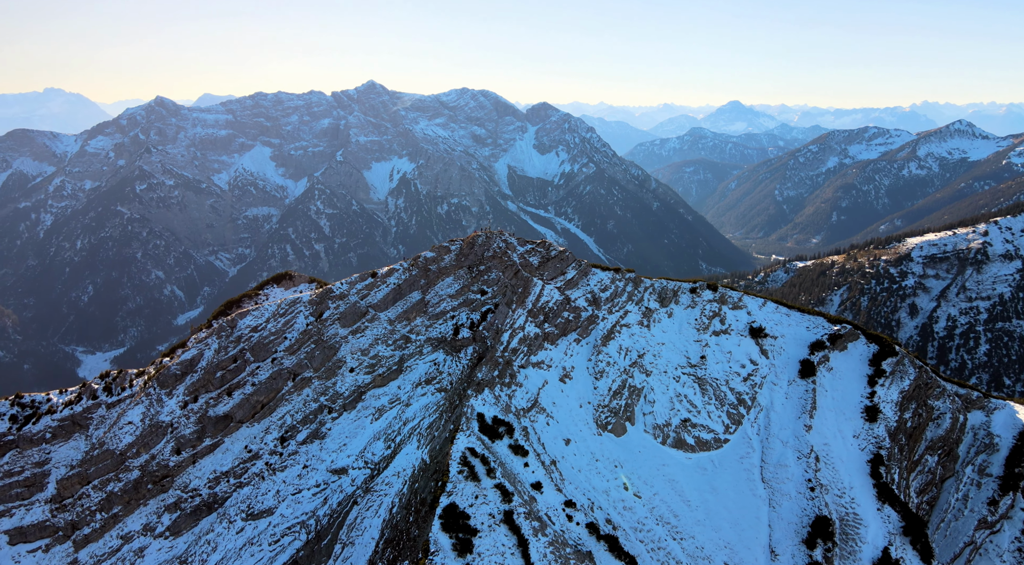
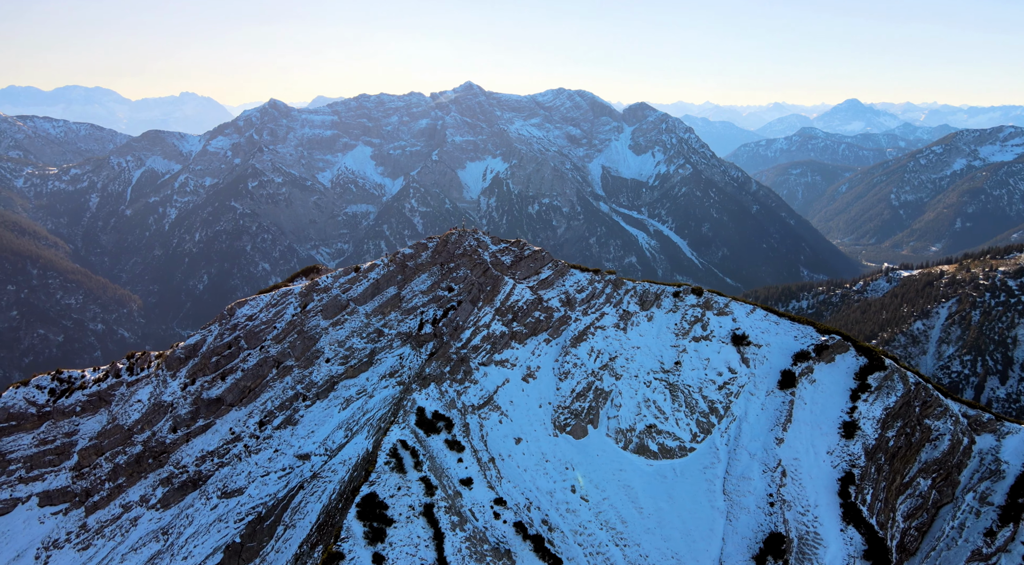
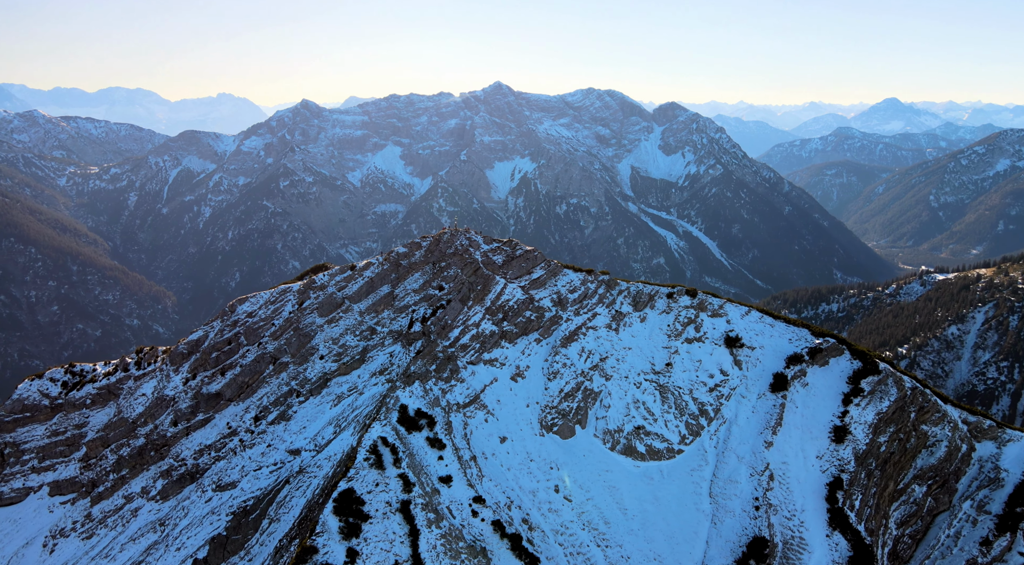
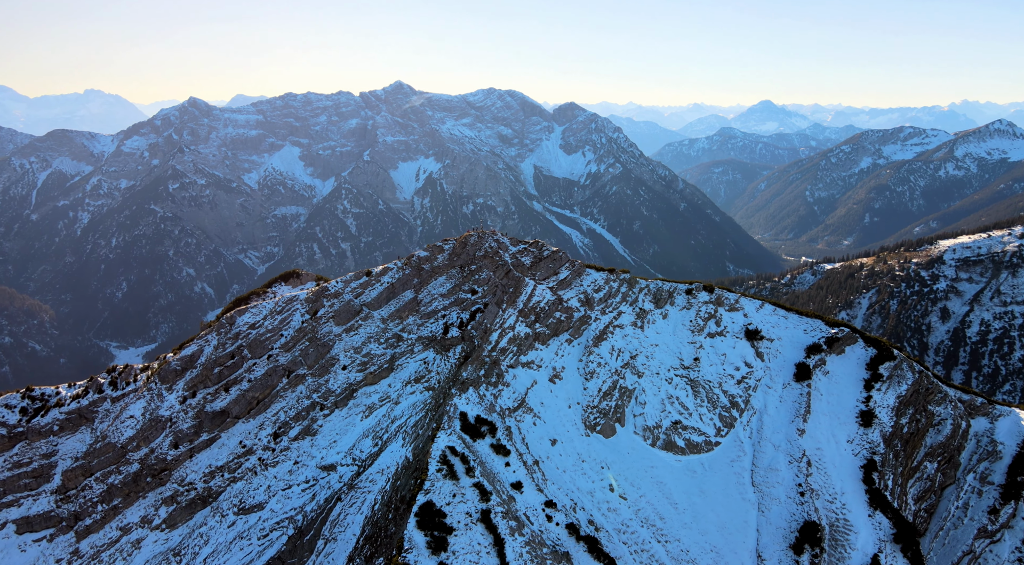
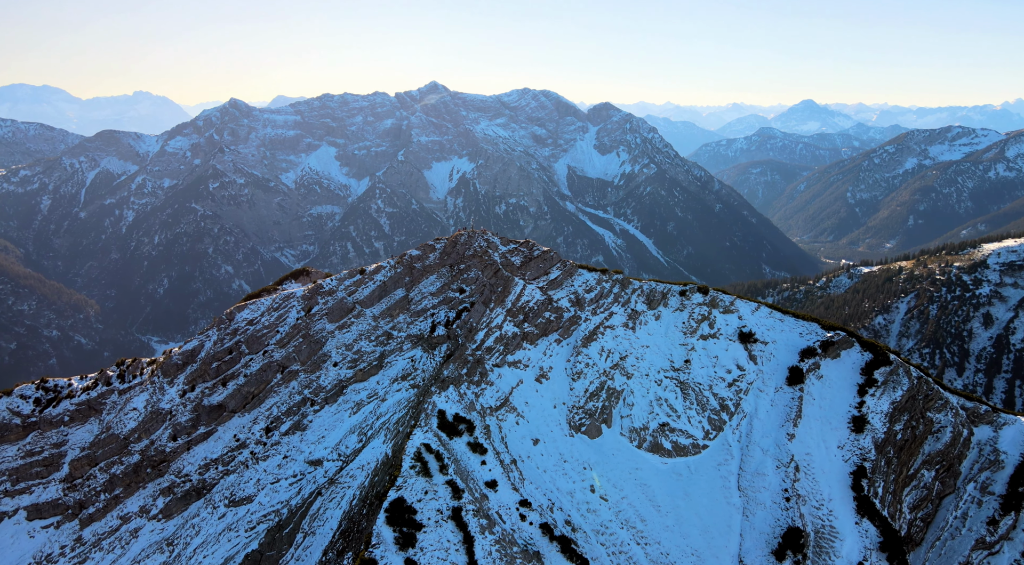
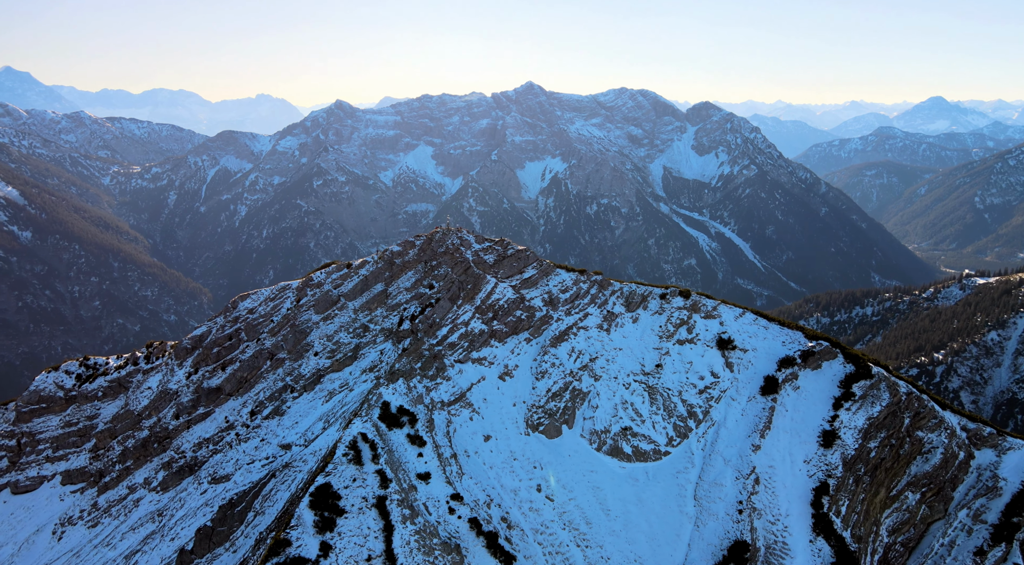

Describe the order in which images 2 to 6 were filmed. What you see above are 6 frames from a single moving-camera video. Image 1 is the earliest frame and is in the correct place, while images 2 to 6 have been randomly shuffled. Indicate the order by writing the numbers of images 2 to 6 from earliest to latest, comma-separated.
4, 5, 2, 3, 6
